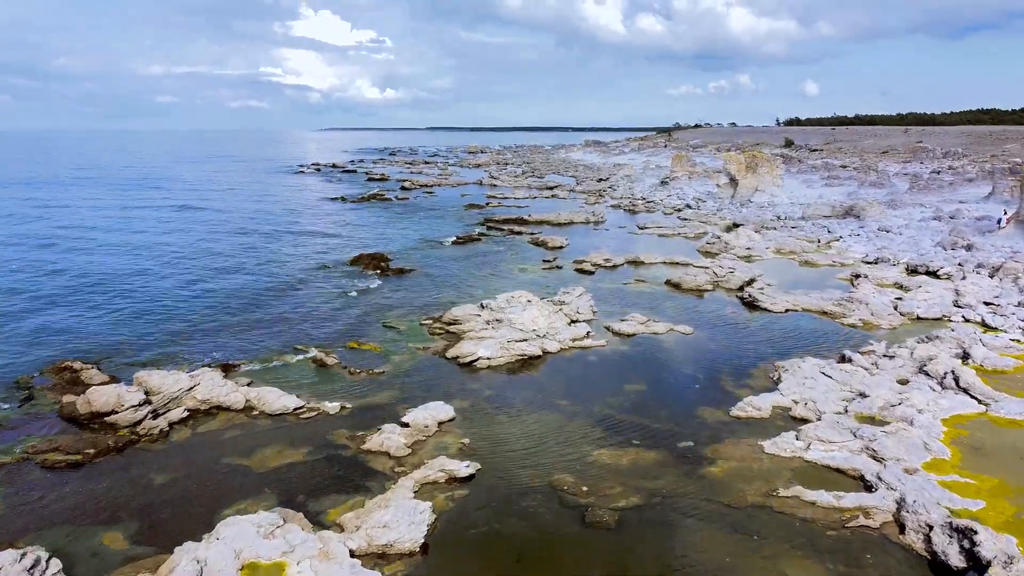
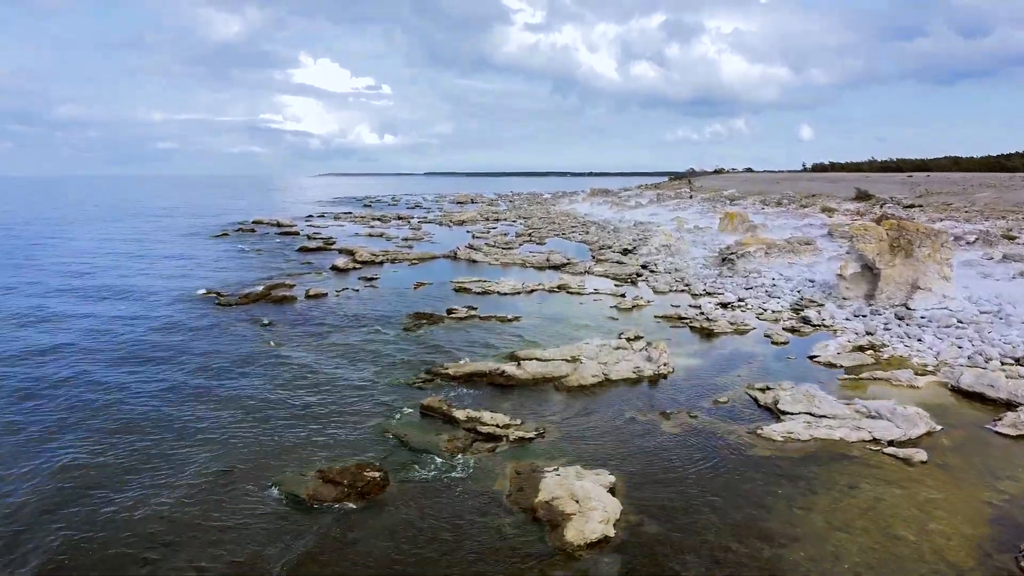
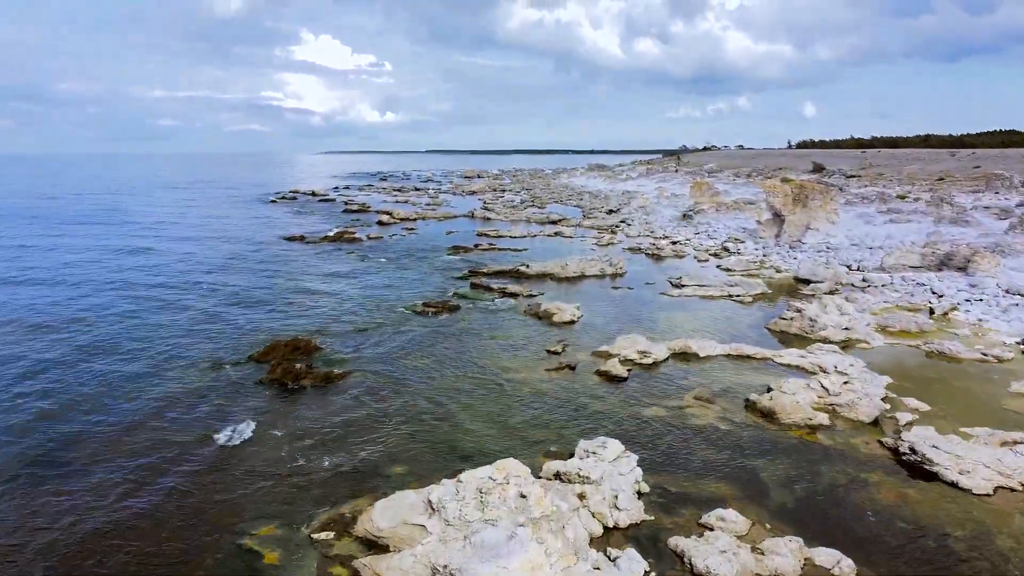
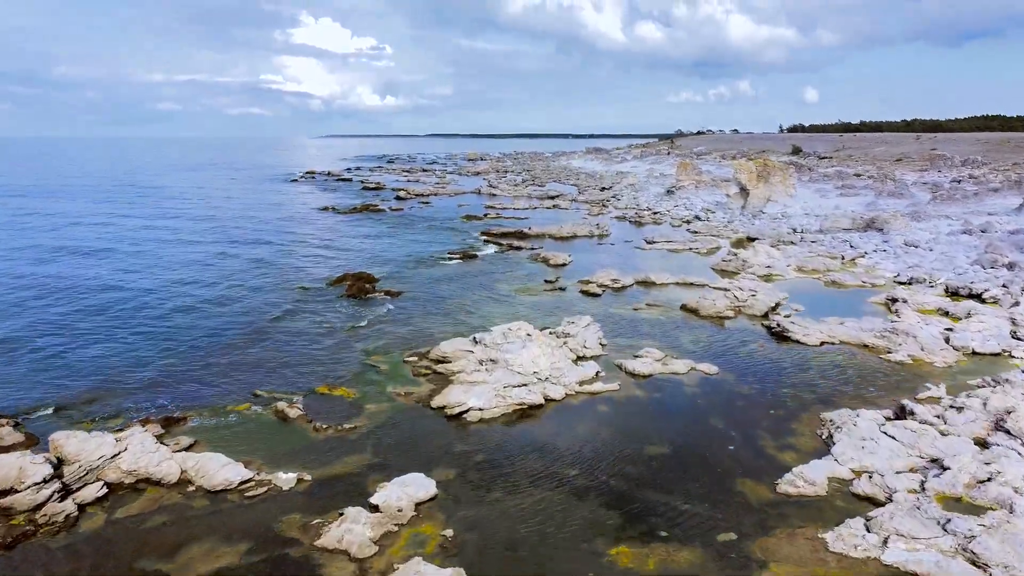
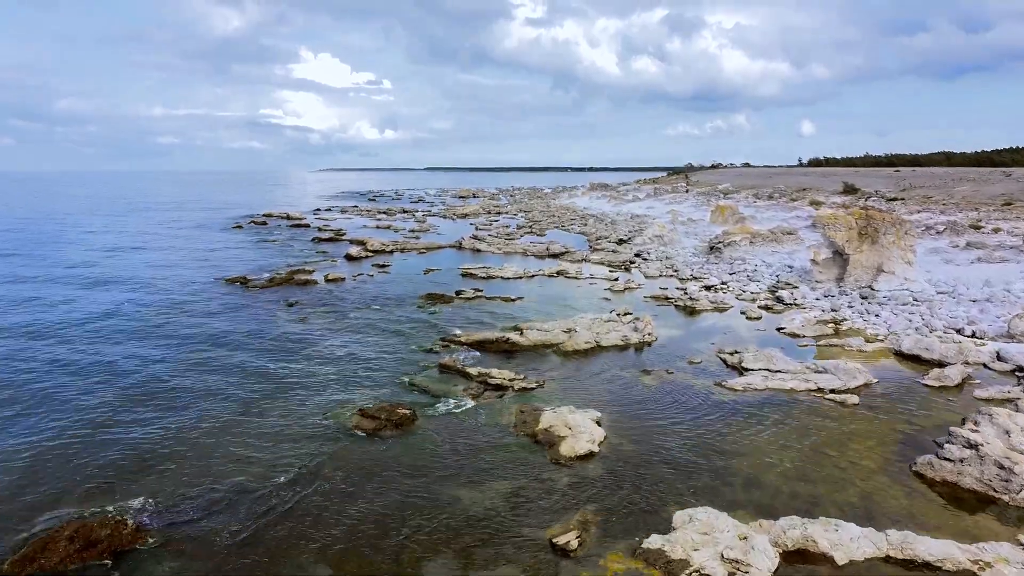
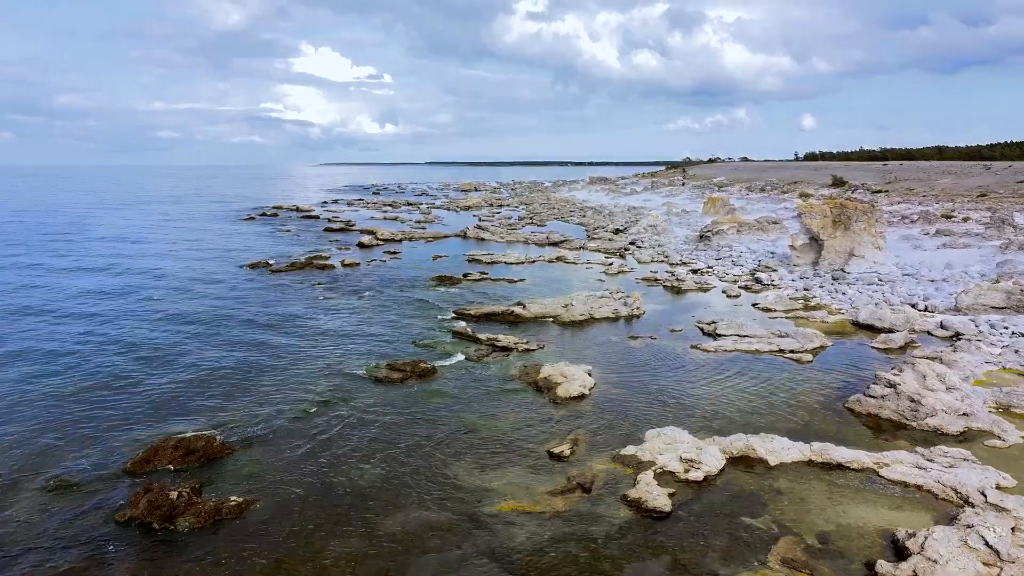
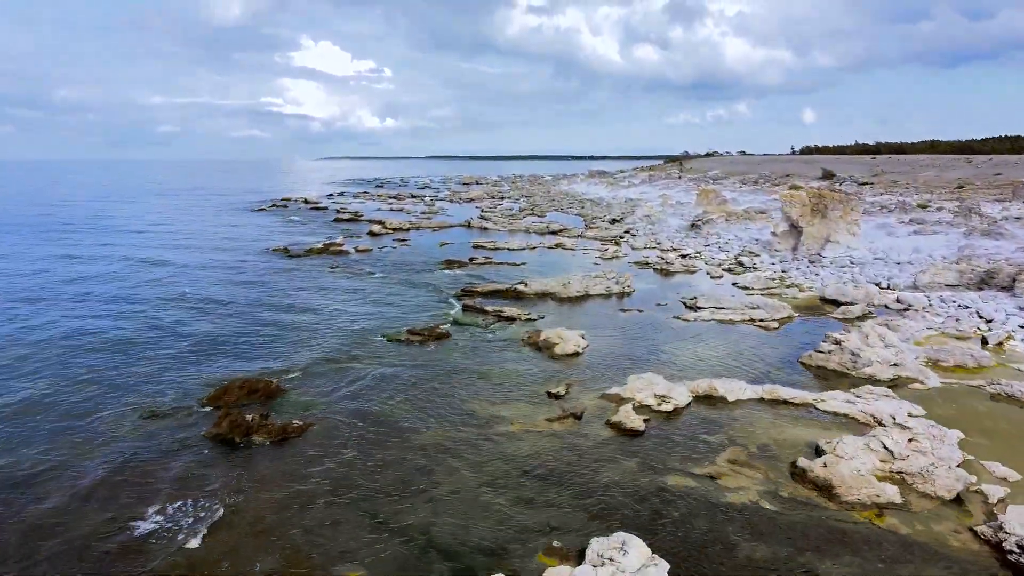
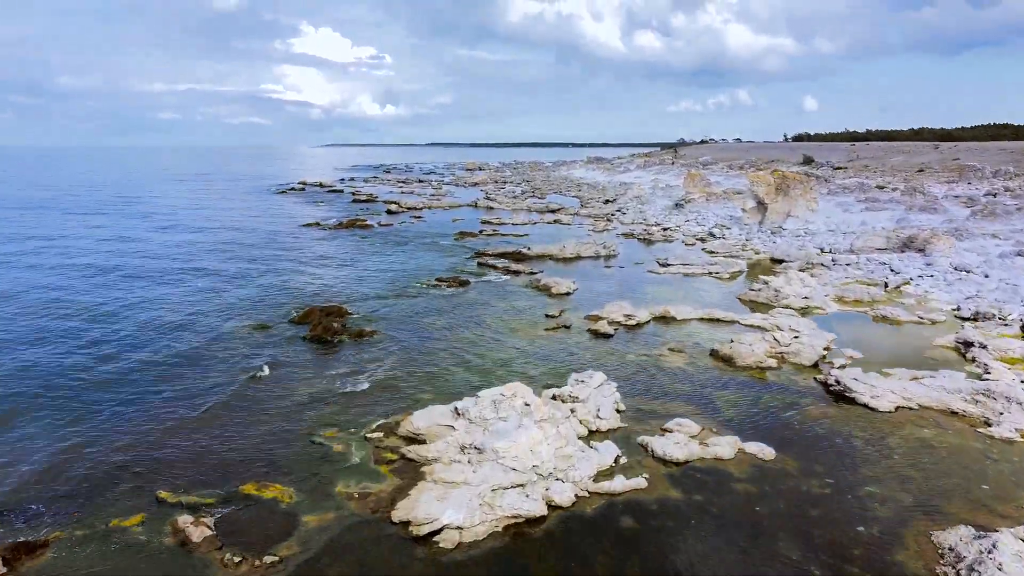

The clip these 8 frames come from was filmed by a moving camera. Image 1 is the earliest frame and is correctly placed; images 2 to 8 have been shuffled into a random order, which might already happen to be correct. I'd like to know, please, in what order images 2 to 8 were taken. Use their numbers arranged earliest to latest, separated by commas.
4, 8, 3, 7, 6, 5, 2
